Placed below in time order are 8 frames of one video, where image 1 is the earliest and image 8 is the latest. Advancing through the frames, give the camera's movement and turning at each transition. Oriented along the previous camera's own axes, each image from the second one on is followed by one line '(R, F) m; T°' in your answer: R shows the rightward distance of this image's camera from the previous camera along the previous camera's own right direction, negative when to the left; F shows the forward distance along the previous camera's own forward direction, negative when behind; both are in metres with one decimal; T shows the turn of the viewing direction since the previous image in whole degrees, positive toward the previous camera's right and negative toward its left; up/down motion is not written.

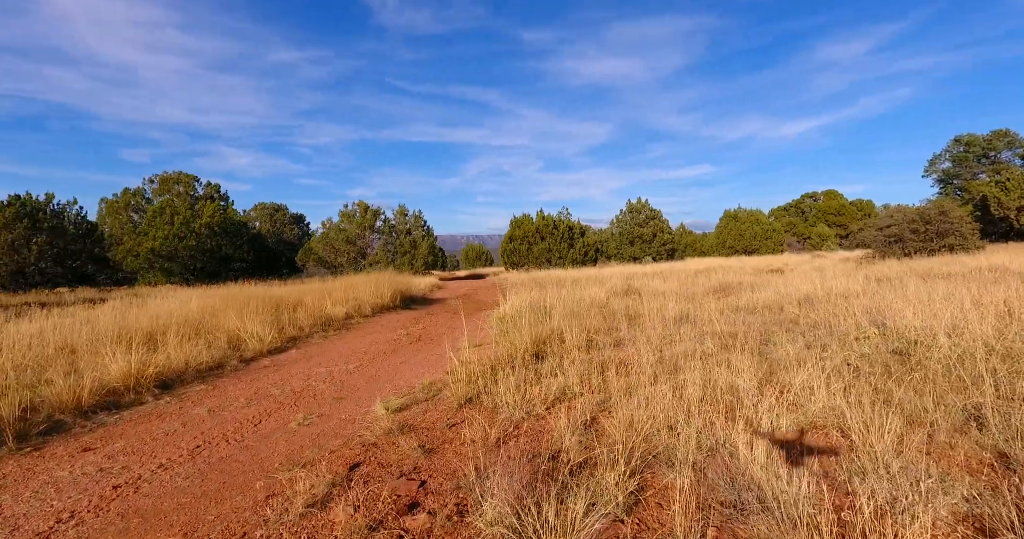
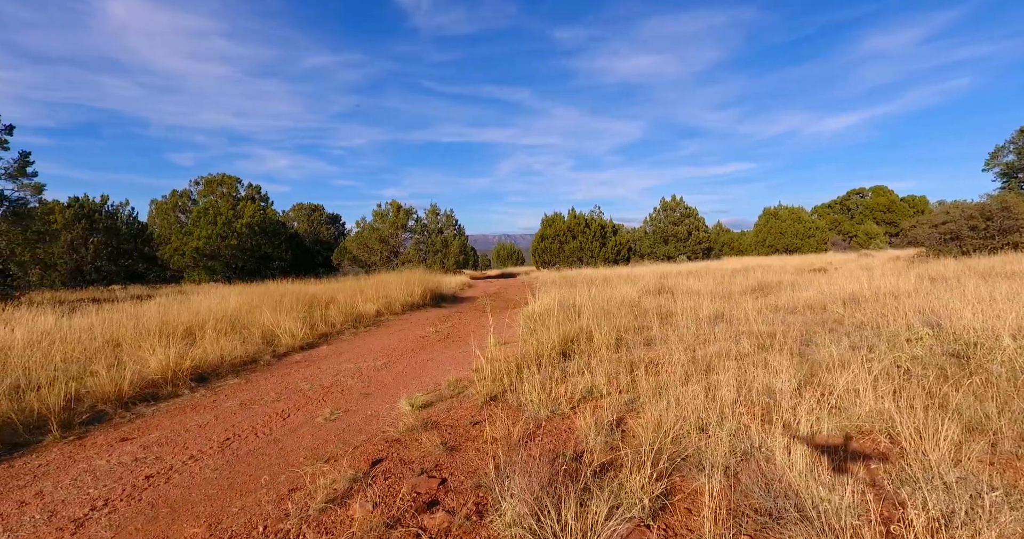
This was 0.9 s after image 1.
(+0.1, +0.1) m; -4°
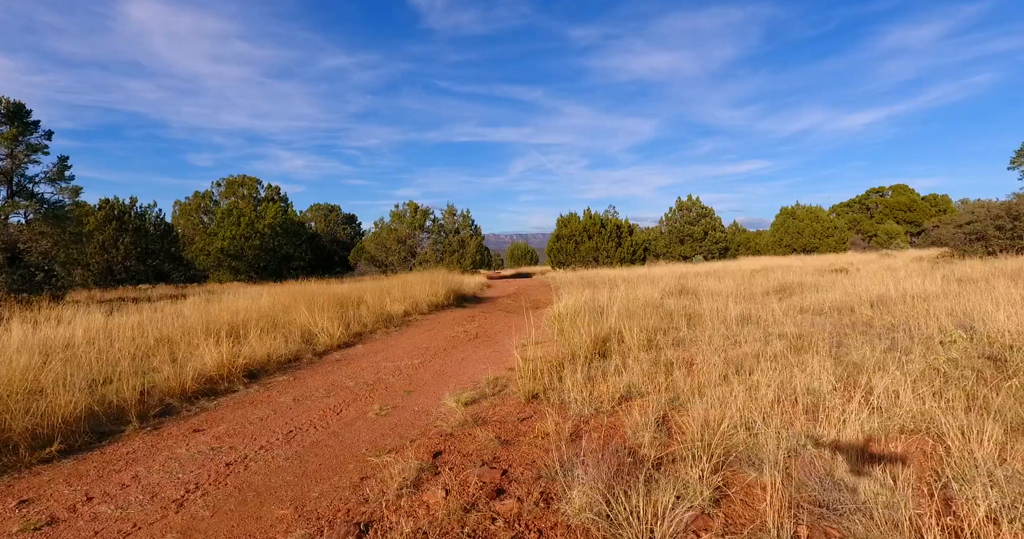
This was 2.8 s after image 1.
(-0.3, -0.2) m; -2°
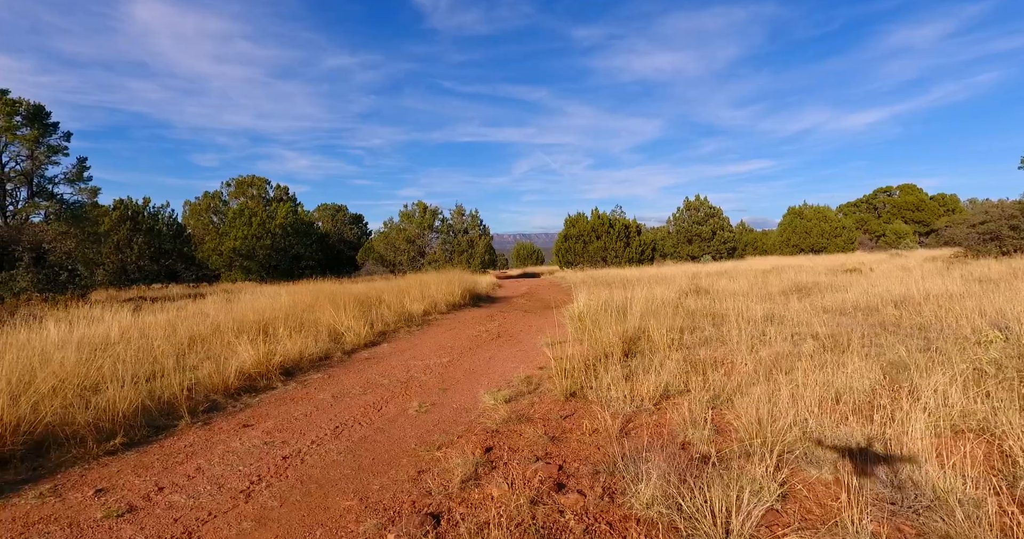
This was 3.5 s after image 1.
(-0.3, -0.1) m; -1°
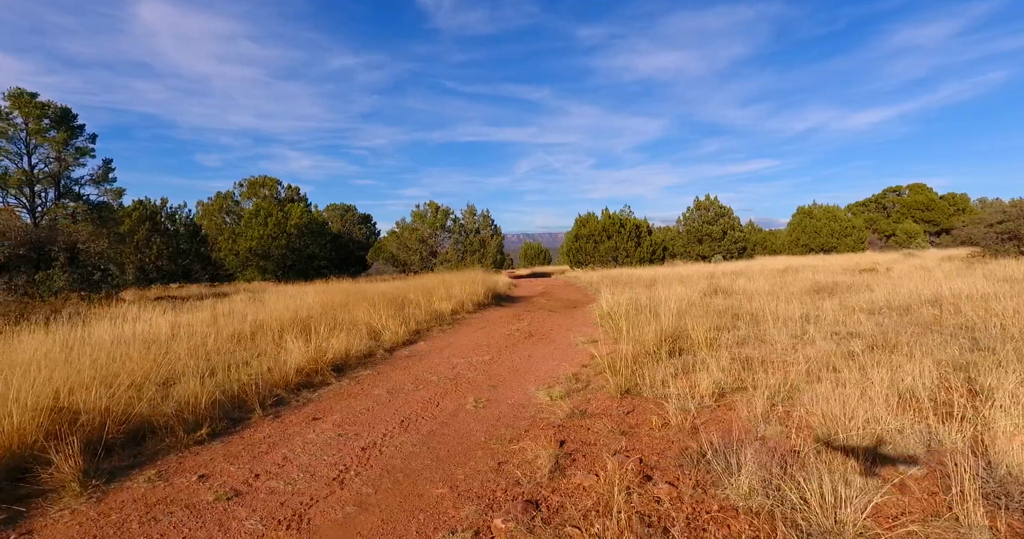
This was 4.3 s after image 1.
(-0.5, -0.2) m; -1°
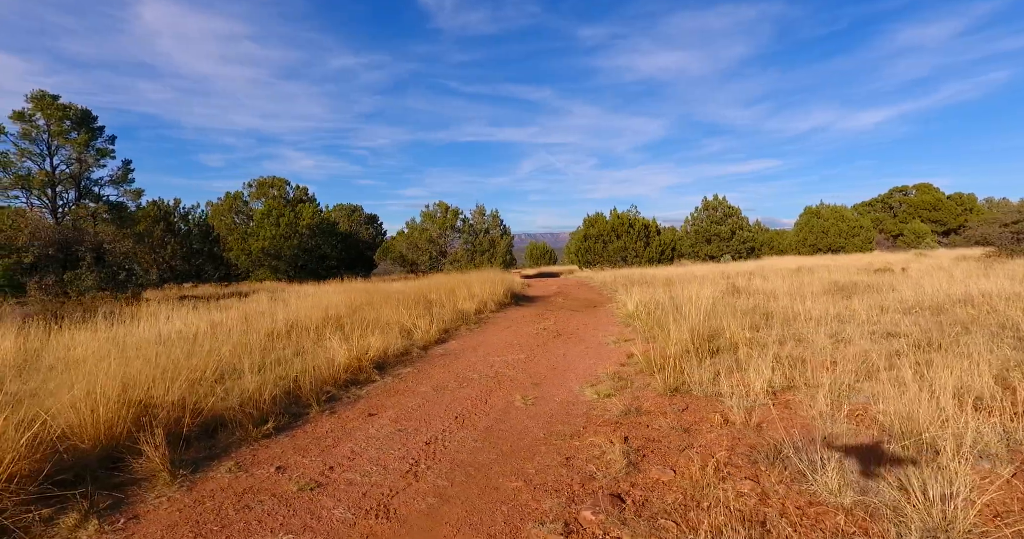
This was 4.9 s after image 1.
(-0.5, -0.1) m; -1°
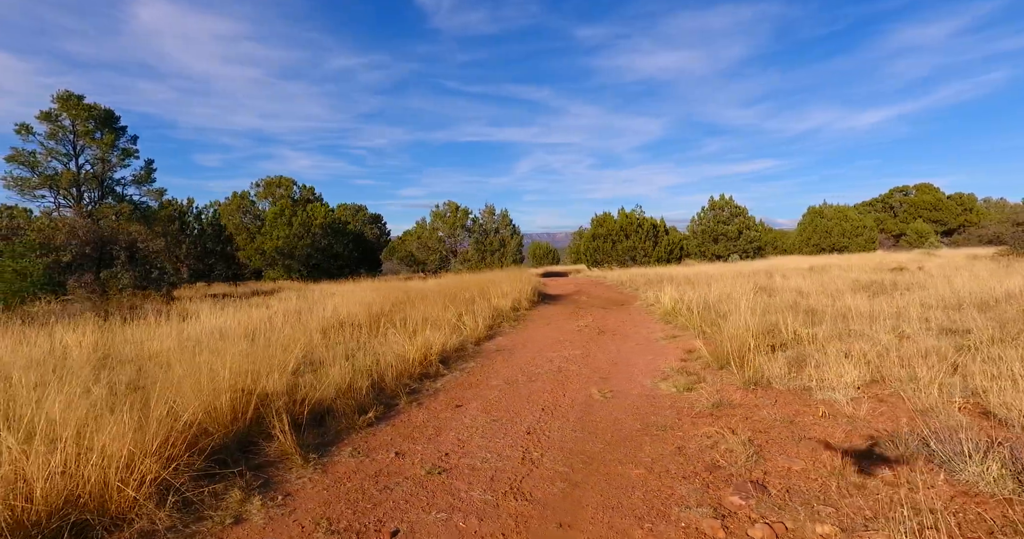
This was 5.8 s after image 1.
(-0.9, -0.1) m; 0°
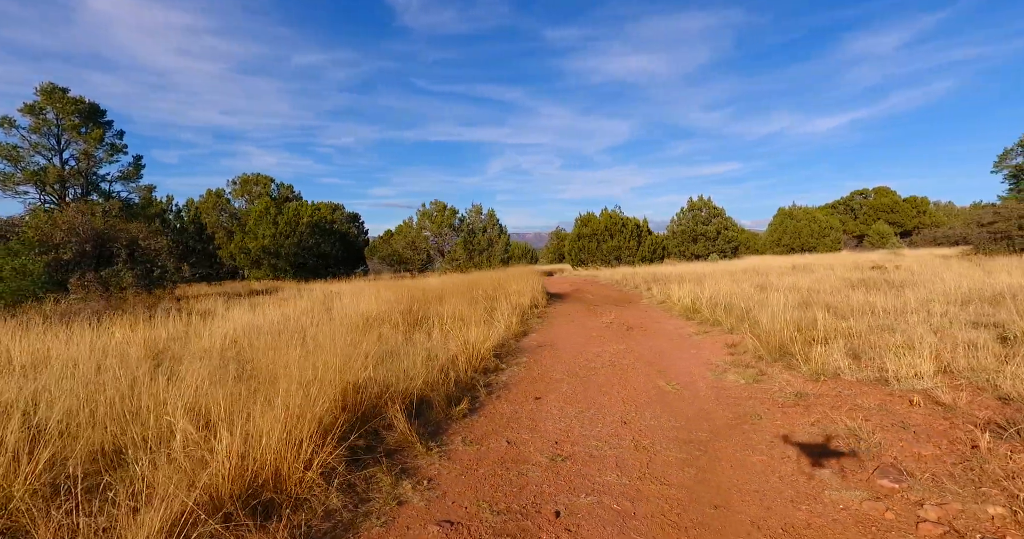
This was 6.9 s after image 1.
(-1.1, -0.1) m; +3°
